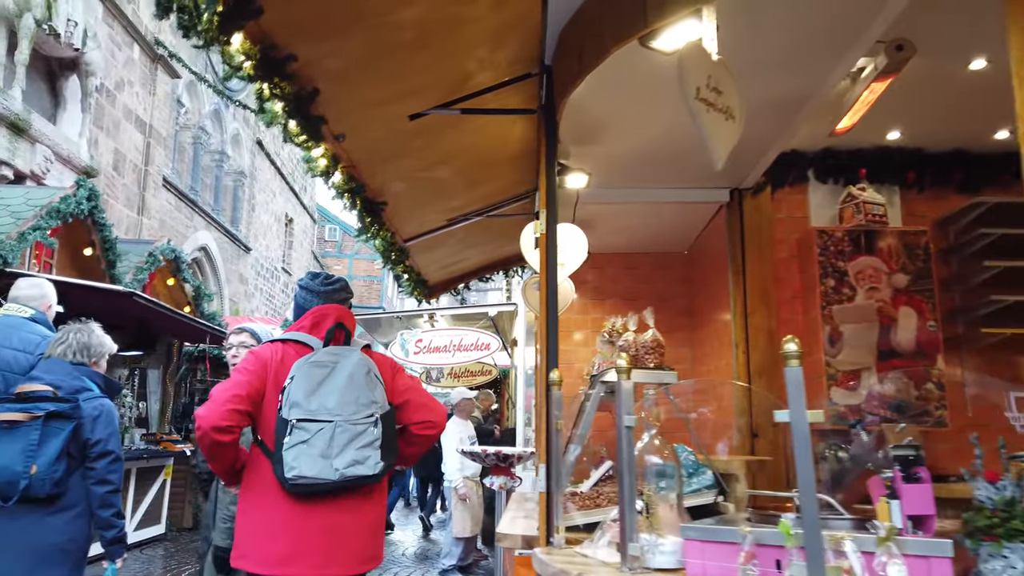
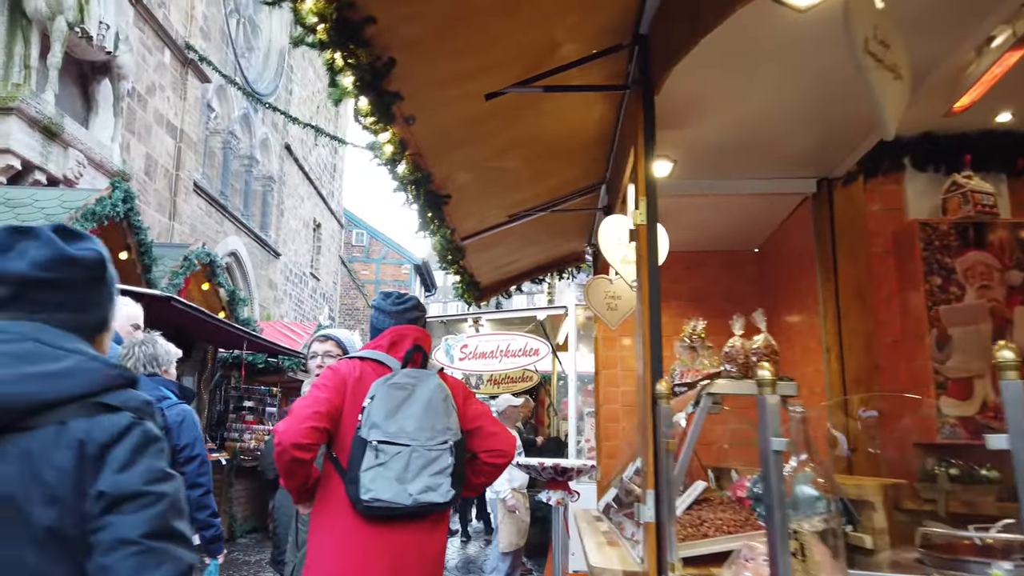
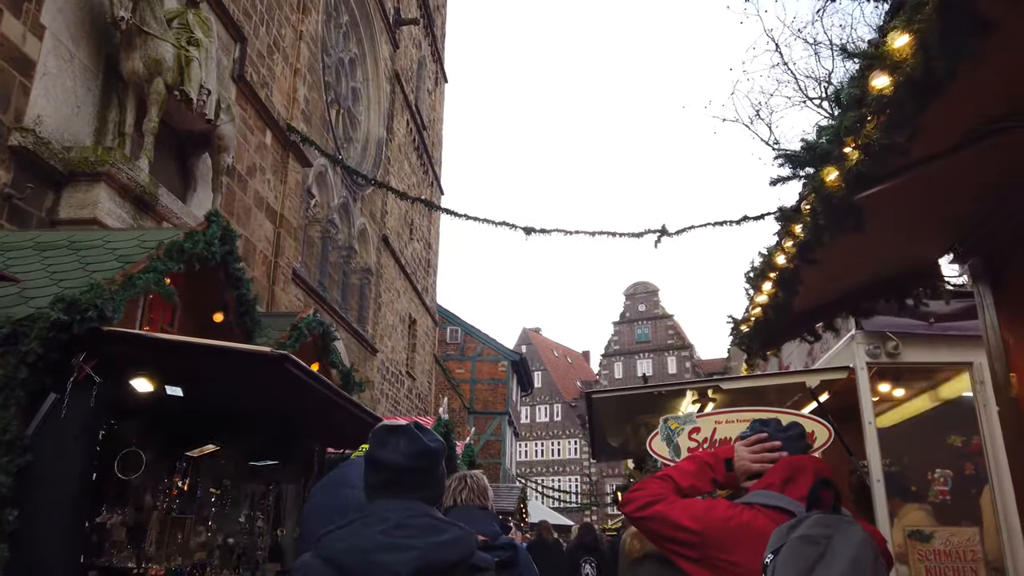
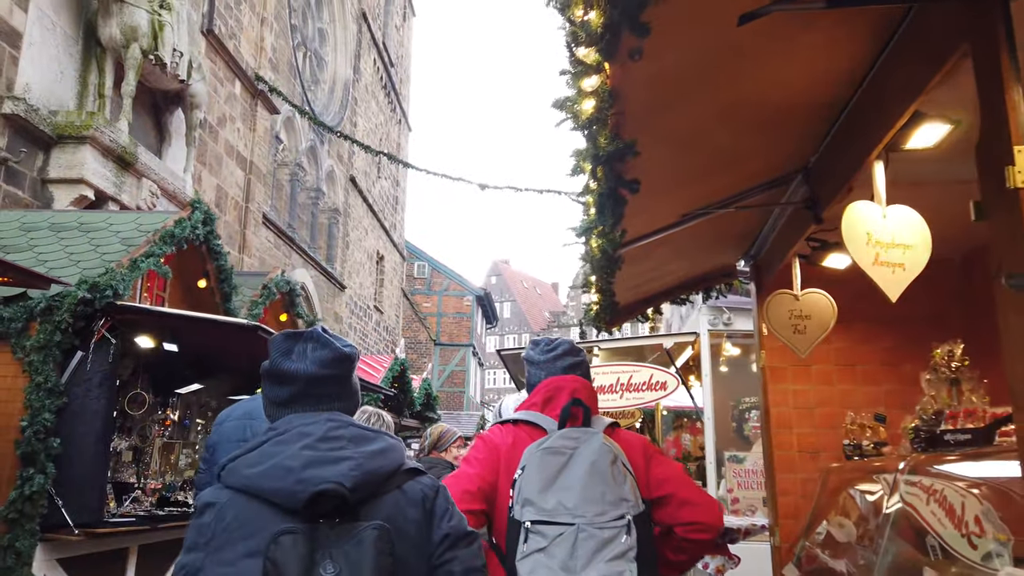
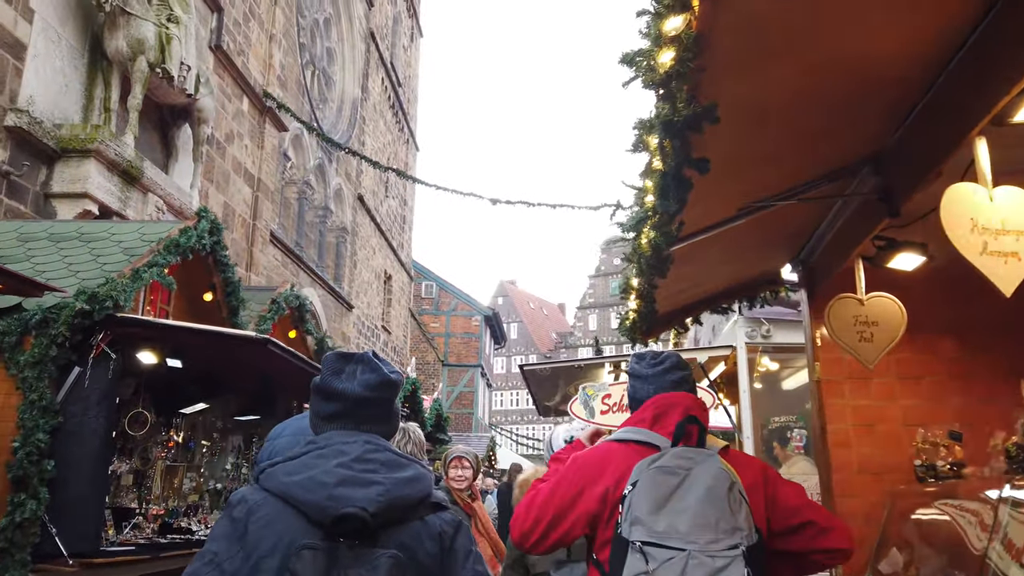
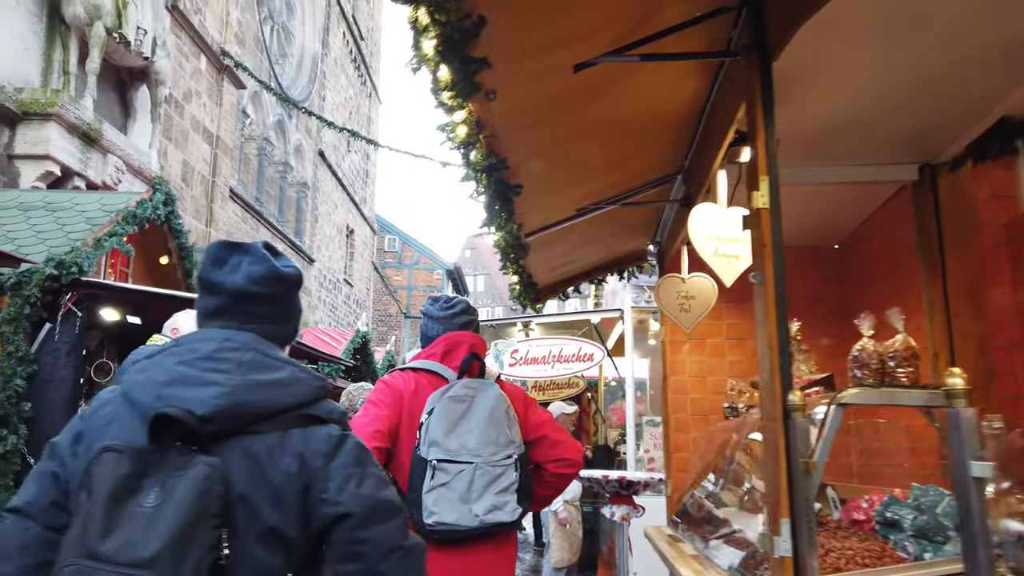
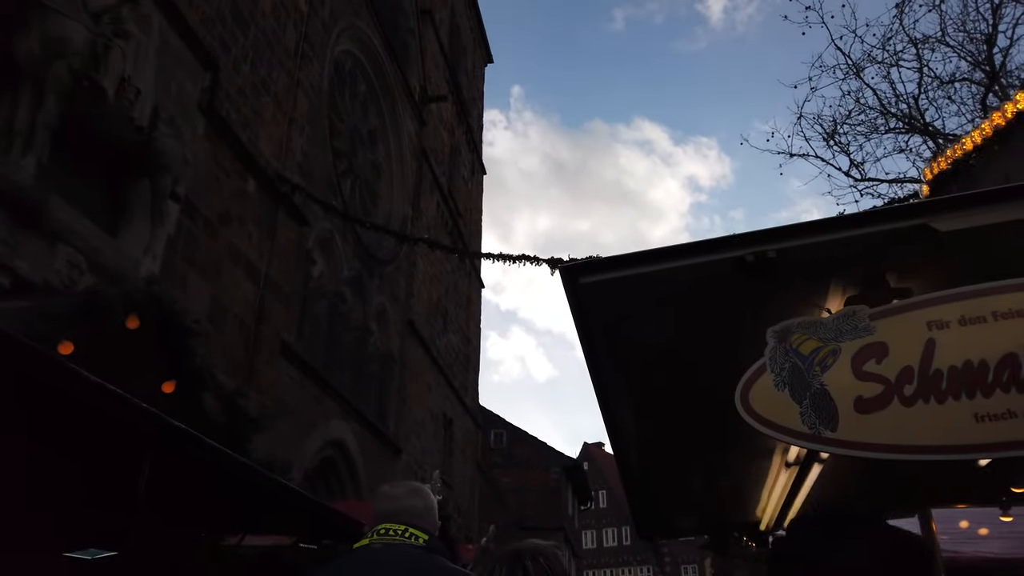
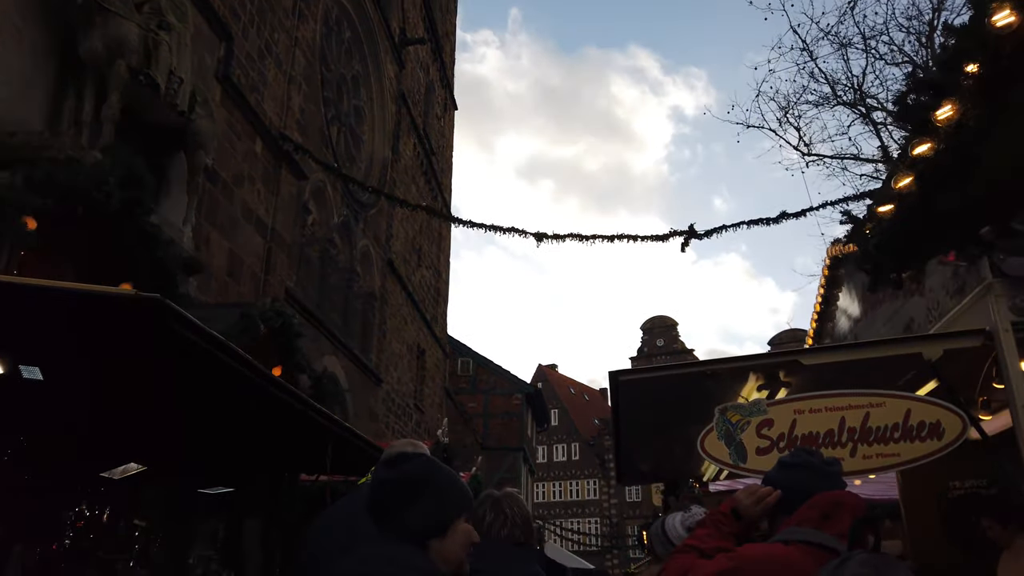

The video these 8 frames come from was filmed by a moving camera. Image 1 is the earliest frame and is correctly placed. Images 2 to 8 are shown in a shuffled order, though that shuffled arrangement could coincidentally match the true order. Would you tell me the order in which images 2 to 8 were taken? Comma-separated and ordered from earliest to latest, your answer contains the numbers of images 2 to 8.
2, 6, 4, 5, 3, 8, 7
